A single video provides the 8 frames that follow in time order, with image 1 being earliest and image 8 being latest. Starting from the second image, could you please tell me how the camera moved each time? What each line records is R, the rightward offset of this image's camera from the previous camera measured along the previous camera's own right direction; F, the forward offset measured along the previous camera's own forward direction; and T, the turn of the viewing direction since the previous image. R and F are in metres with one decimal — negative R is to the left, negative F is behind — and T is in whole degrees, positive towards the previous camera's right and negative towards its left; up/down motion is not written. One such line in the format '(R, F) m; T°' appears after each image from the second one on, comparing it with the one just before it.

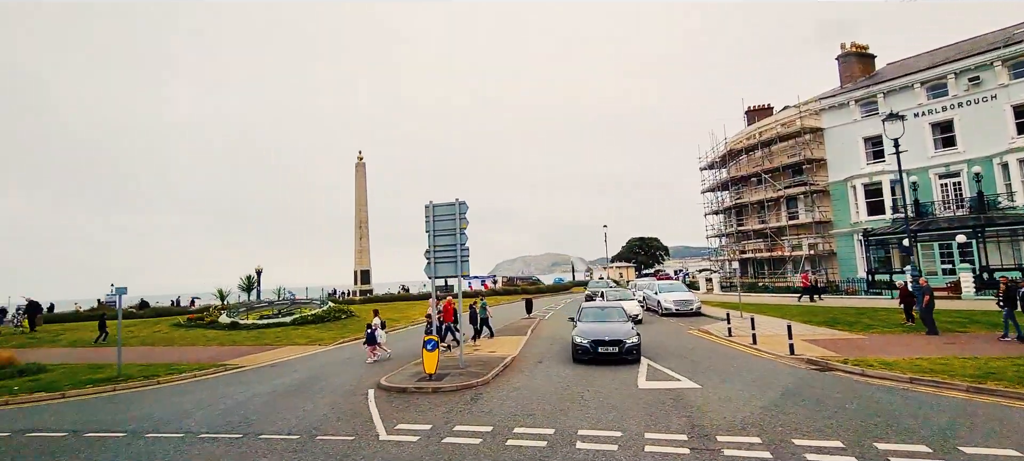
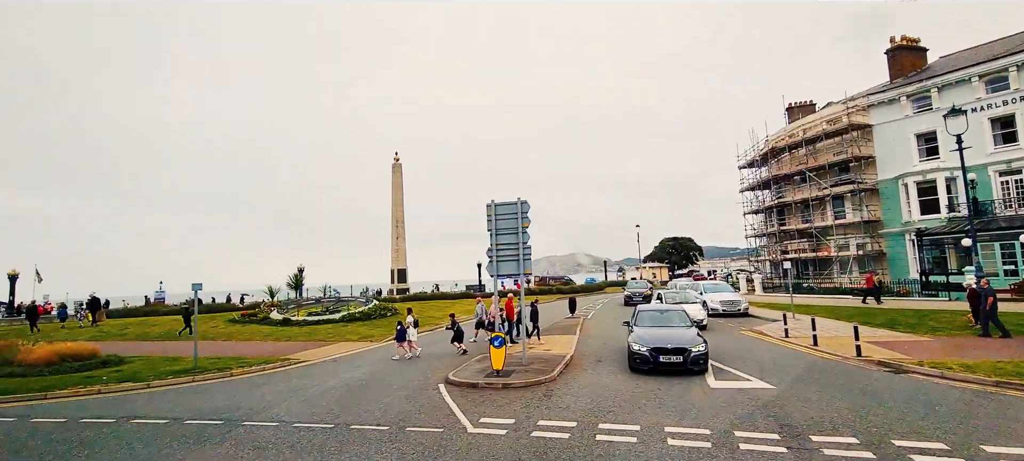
(-0.8, -0.1) m; -3°
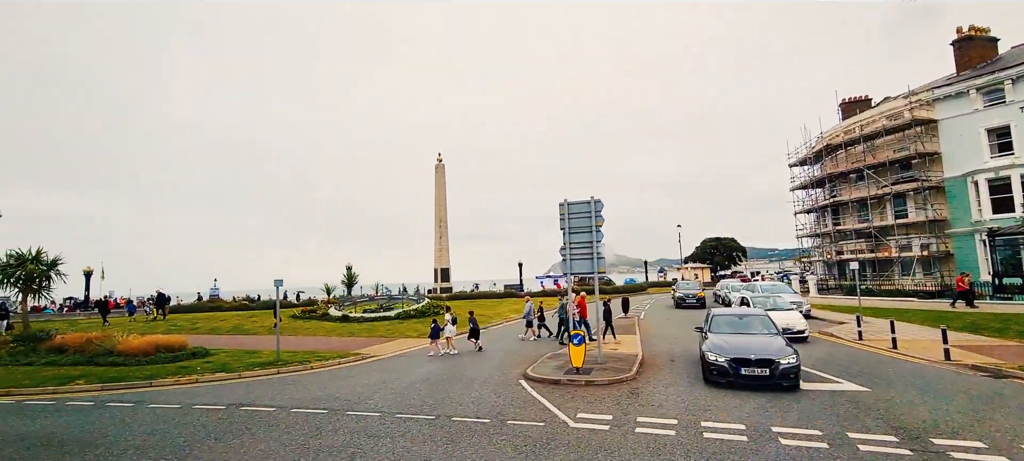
(-1.0, -0.2) m; -4°
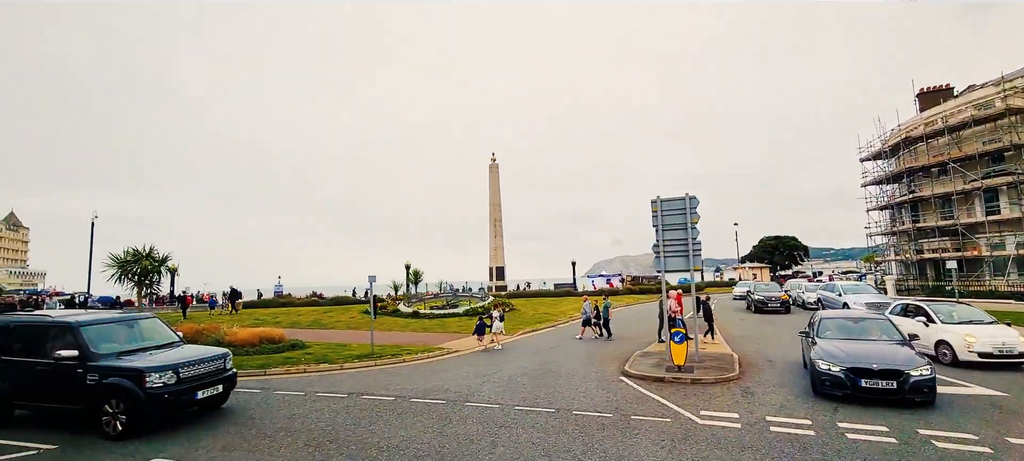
(-1.2, -0.2) m; -5°
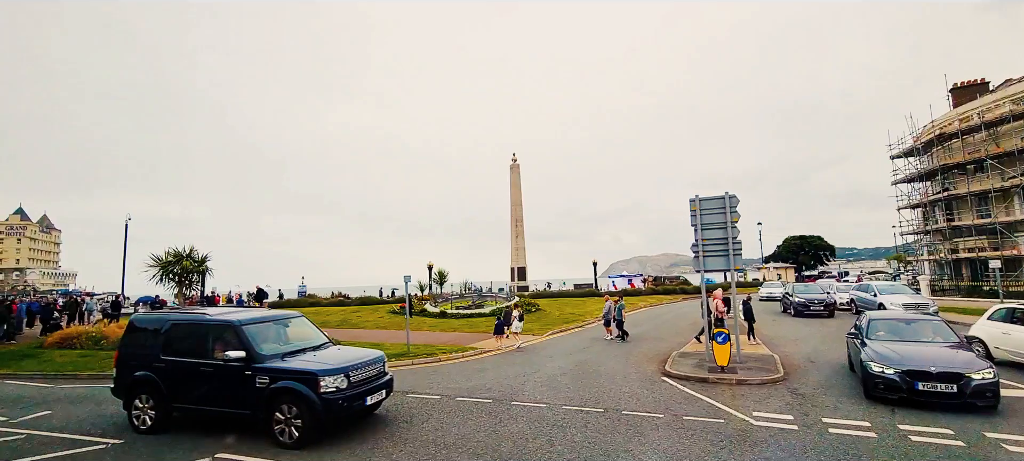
(-0.5, 0.0) m; -2°
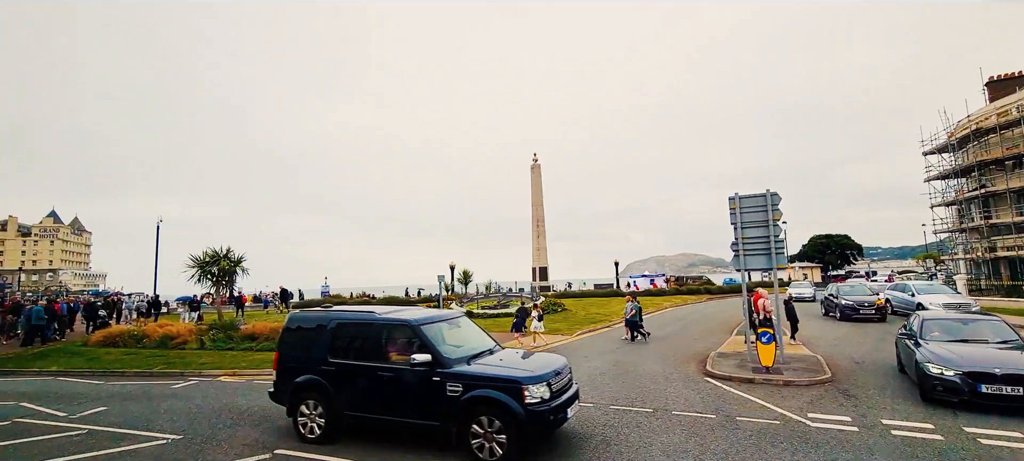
(-0.5, 0.0) m; -2°
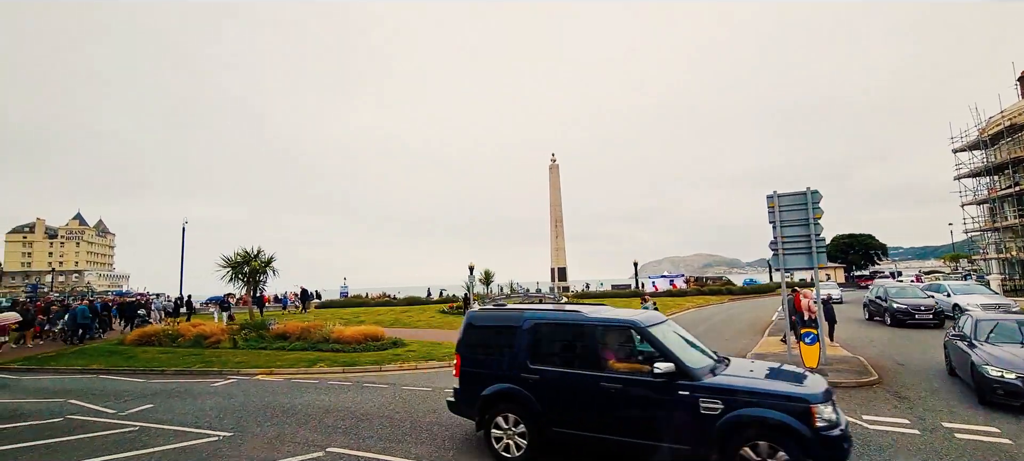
(-0.5, 0.0) m; -2°
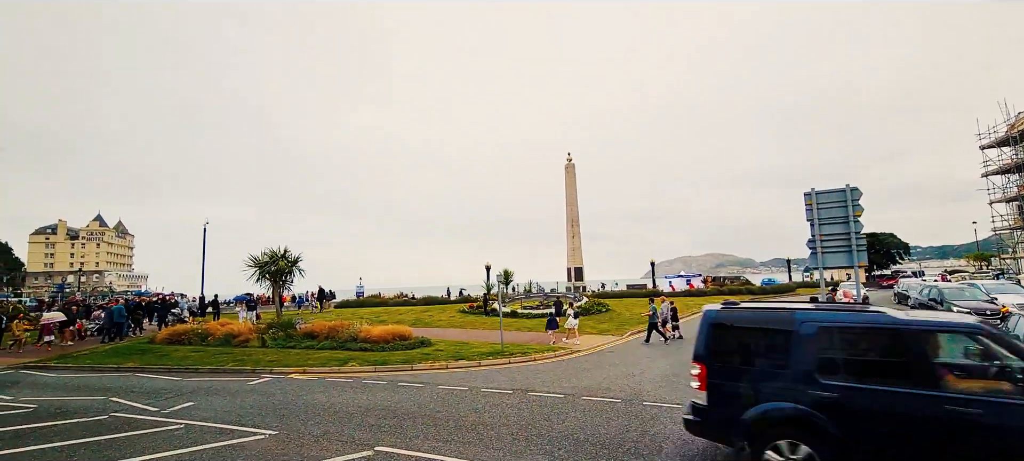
(-0.5, +0.1) m; -1°
